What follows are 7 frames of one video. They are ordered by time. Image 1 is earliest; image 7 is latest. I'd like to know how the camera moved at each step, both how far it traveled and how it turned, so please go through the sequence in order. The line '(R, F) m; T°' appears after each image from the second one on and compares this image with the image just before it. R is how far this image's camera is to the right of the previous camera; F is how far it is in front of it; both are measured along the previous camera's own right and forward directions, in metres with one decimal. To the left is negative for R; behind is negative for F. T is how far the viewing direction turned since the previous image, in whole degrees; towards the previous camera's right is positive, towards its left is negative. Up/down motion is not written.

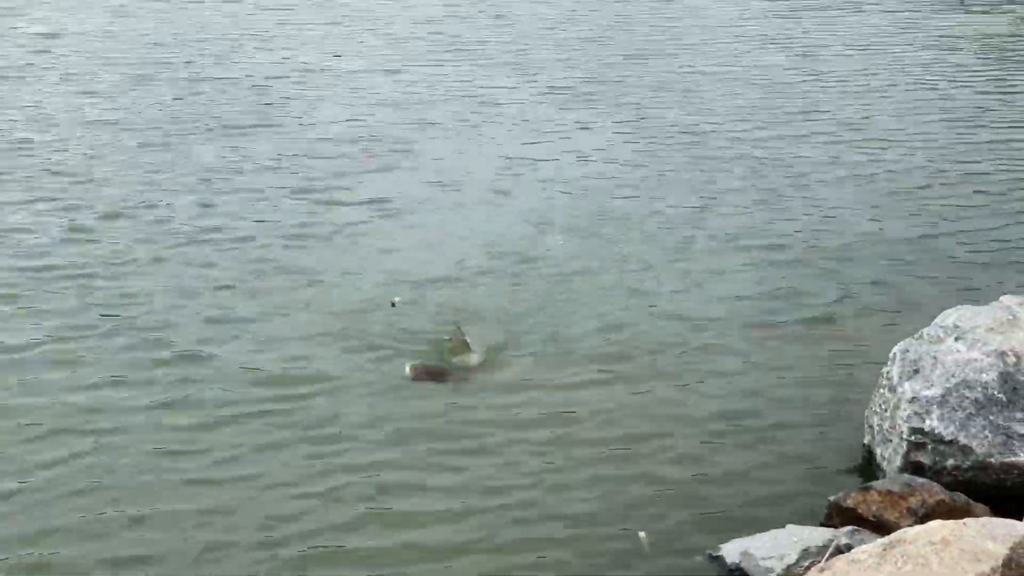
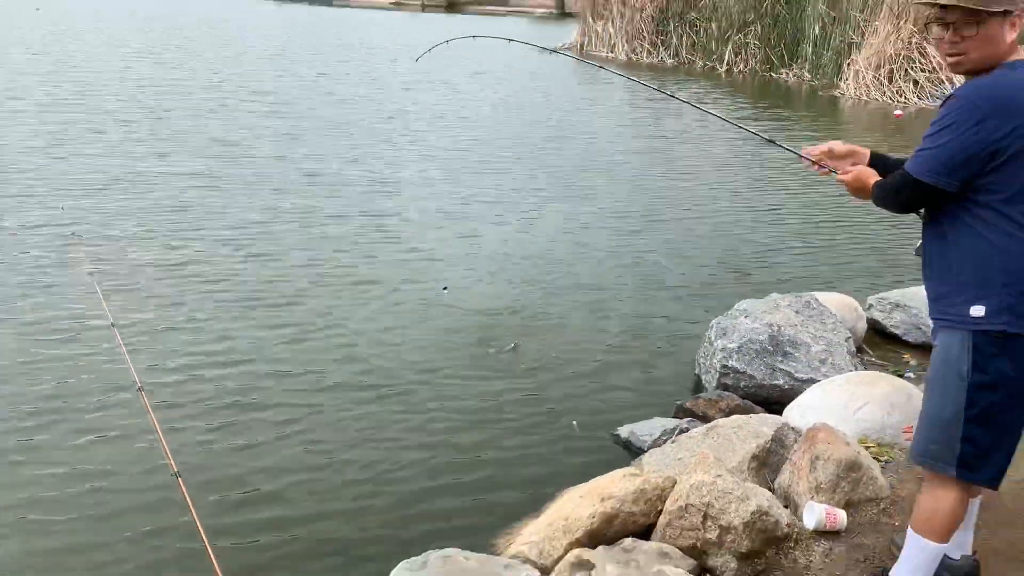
(-1.7, -1.7) m; +18°
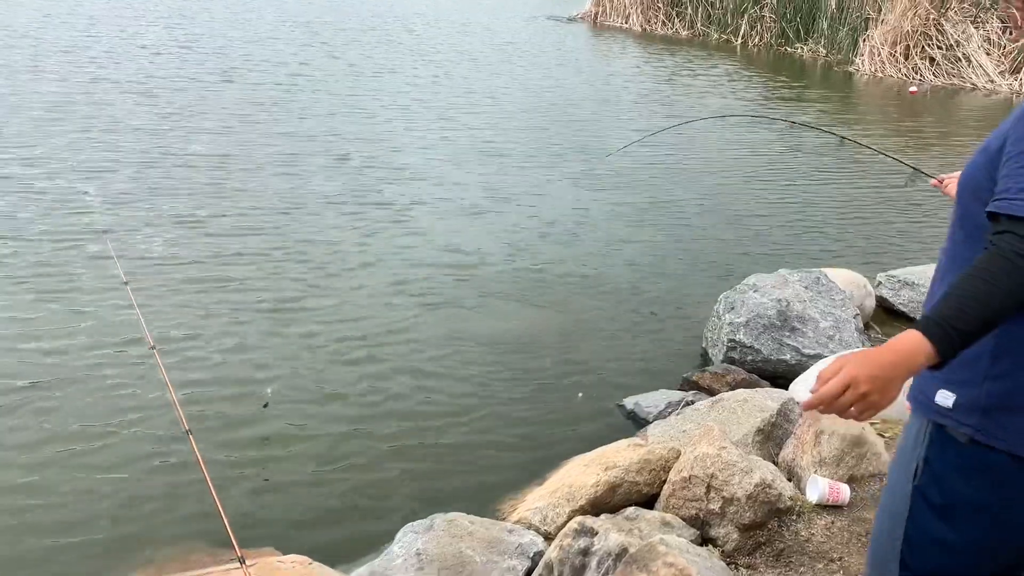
(0.0, 0.0) m; 0°
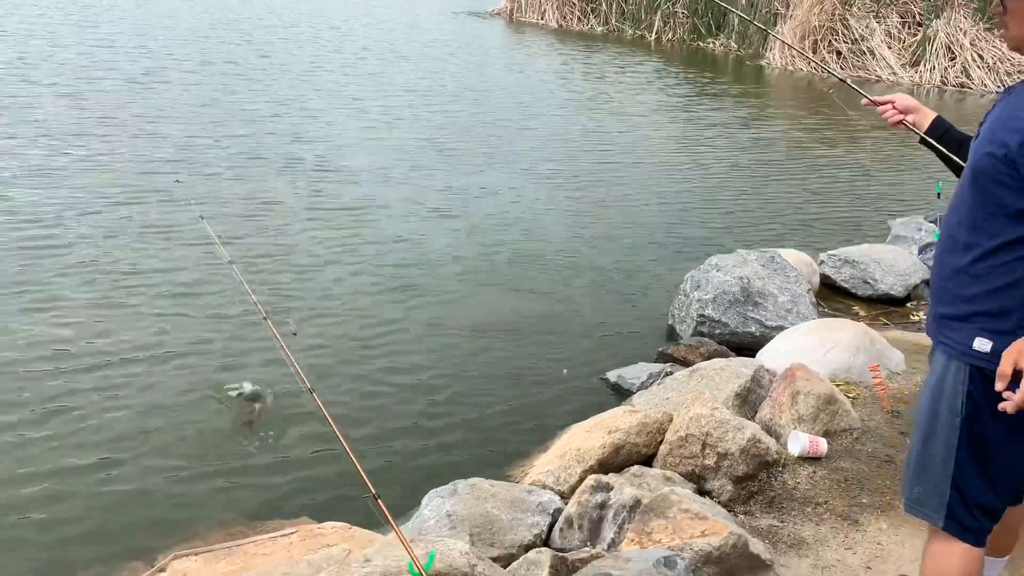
(-0.6, -0.4) m; +5°
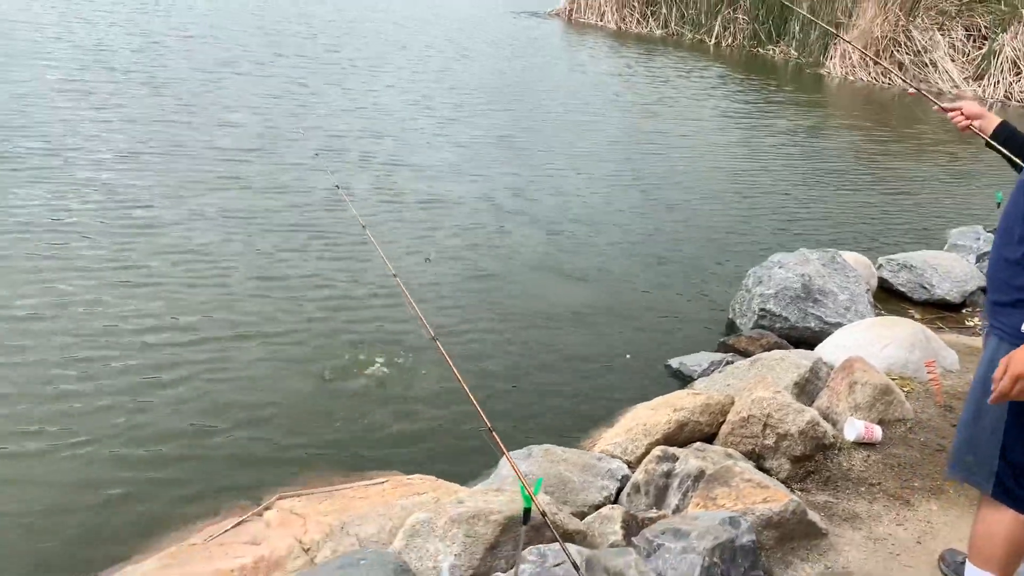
(-0.2, -0.4) m; -3°
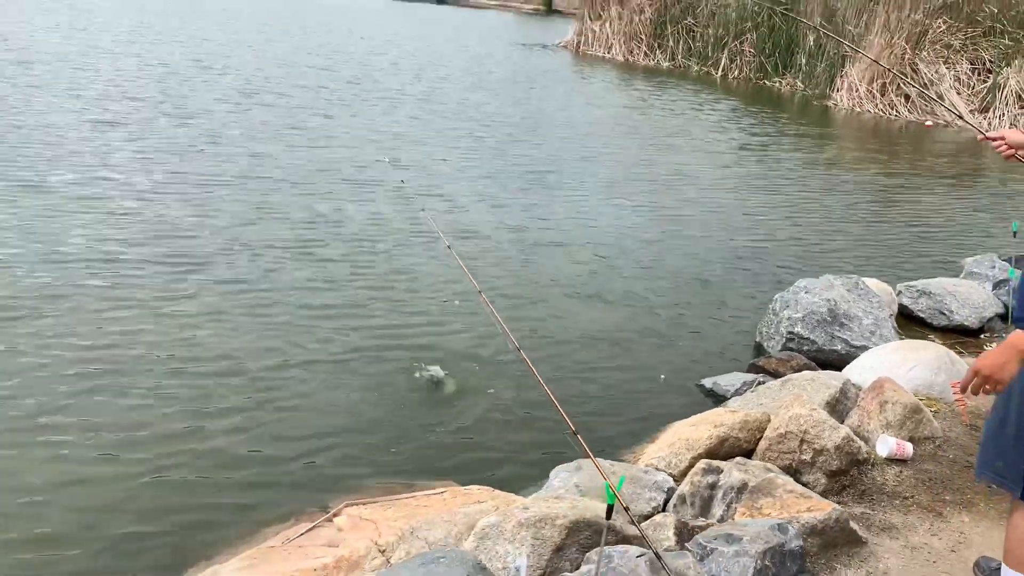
(-0.3, -0.3) m; 0°
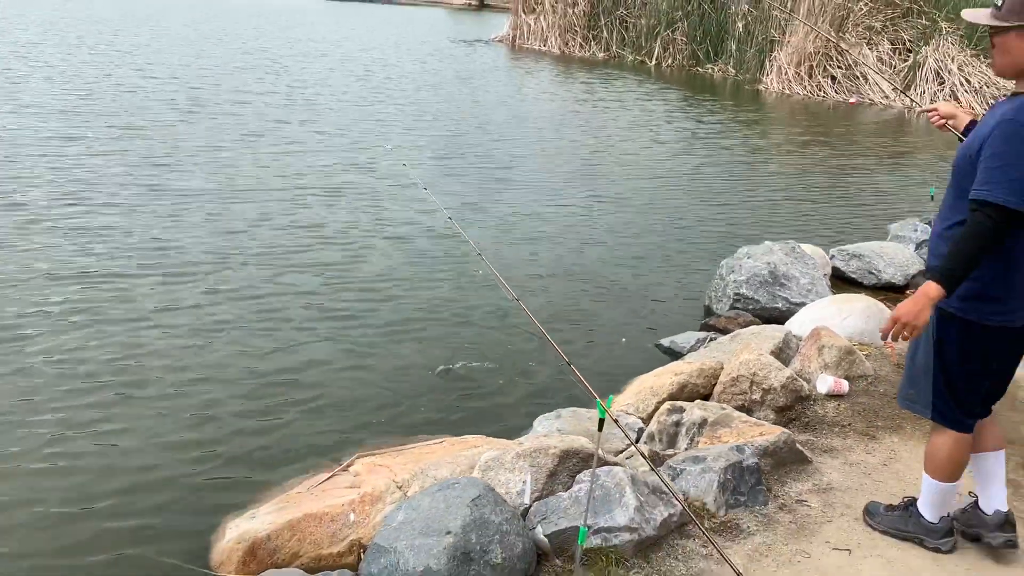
(-0.3, -0.7) m; +3°
